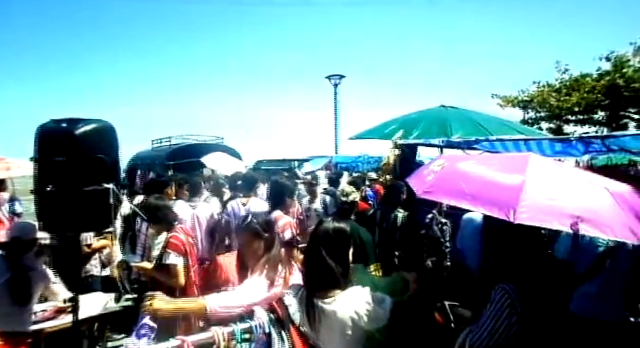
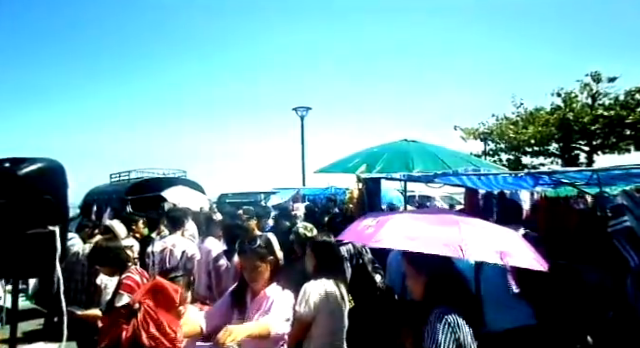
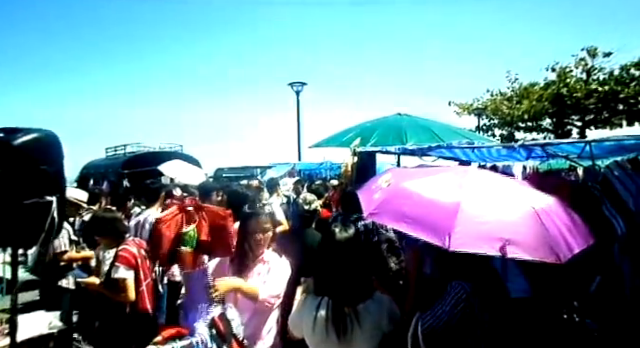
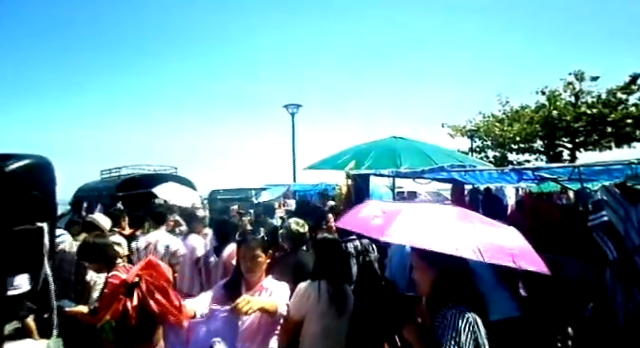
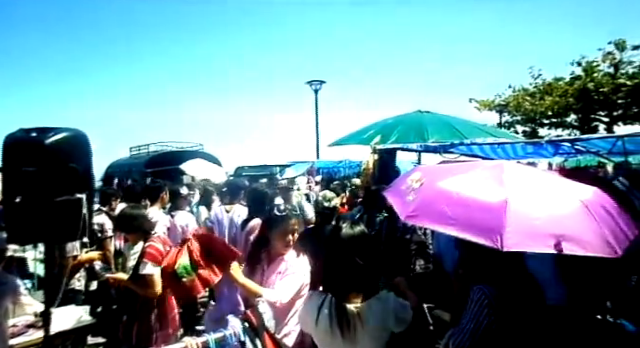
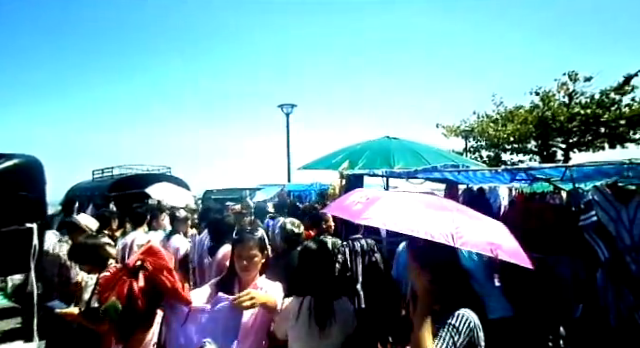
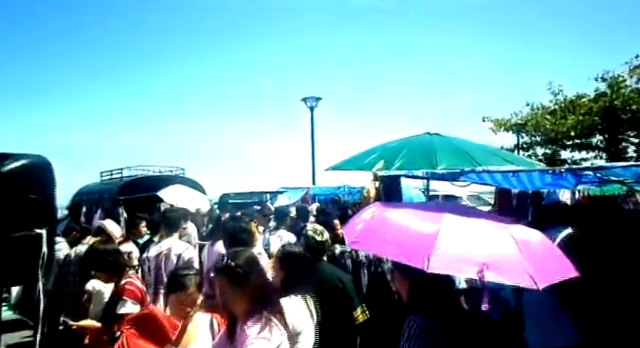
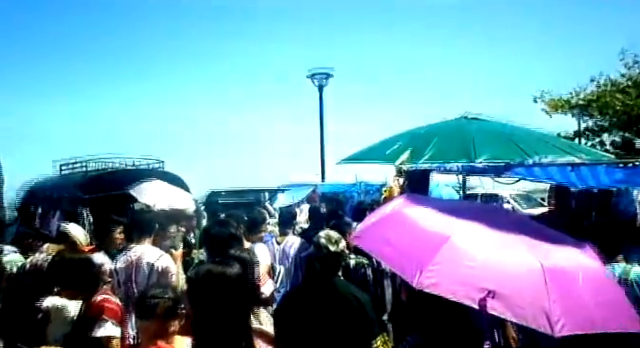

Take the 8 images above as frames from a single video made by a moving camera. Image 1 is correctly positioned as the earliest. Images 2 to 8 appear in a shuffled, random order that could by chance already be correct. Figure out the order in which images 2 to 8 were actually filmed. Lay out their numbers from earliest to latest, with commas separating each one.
5, 3, 6, 4, 2, 7, 8
